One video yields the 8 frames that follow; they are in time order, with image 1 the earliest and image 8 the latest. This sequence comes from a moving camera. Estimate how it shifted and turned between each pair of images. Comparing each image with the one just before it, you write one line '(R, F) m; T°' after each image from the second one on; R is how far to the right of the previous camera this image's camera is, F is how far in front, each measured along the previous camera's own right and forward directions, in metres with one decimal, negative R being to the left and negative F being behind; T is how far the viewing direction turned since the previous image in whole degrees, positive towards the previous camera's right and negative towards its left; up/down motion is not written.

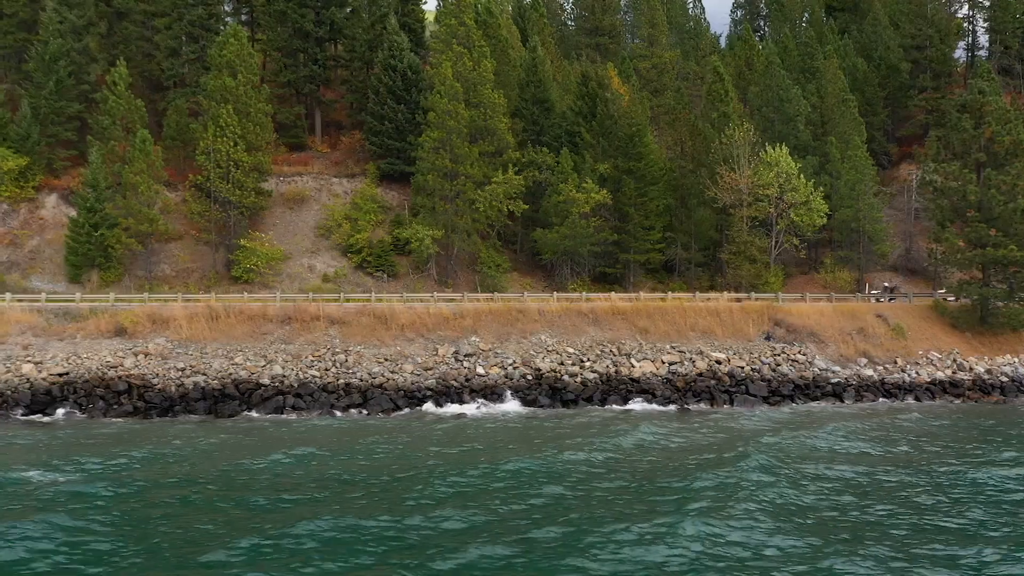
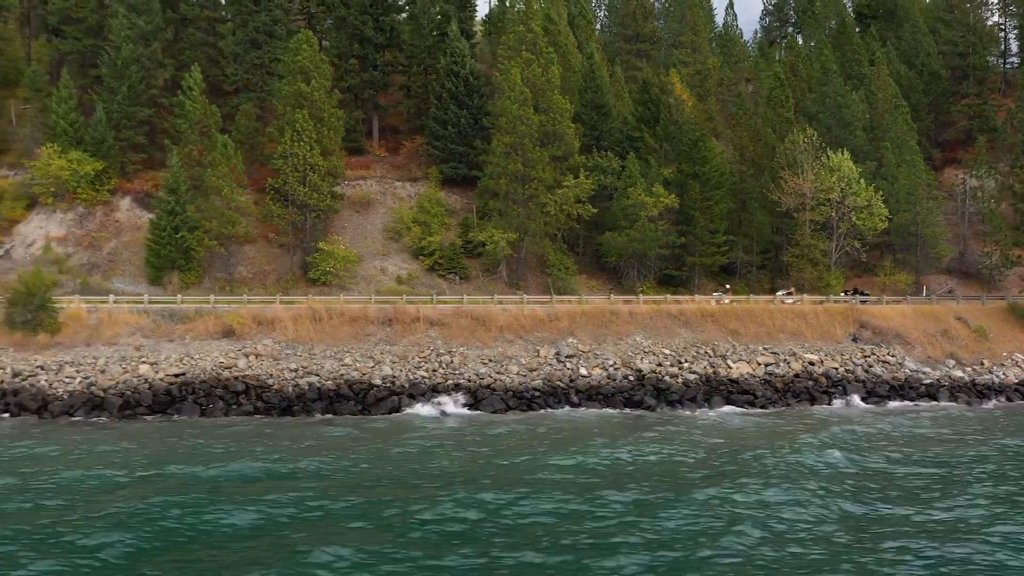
(-8.7, -0.6) m; 0°
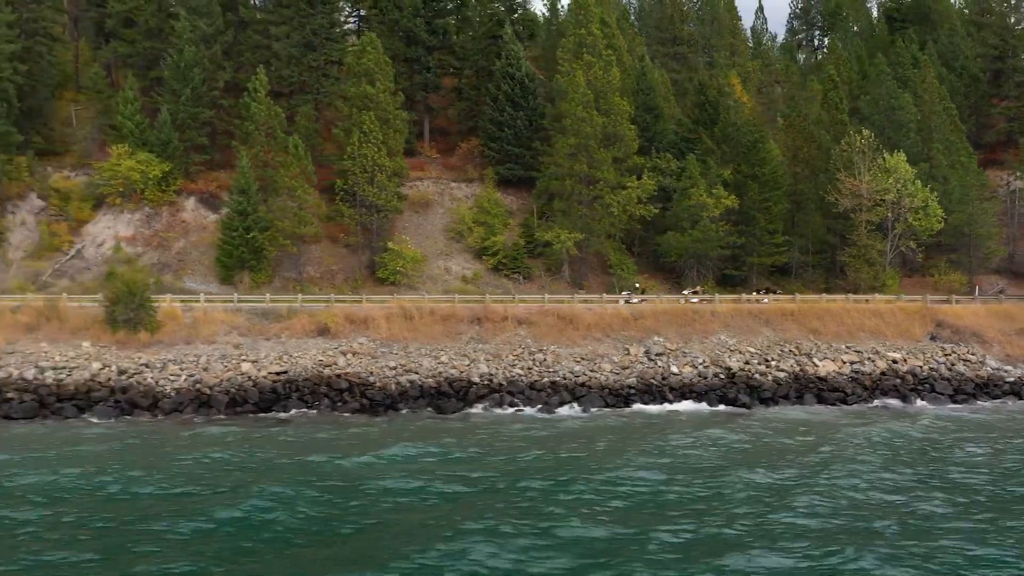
(-8.0, -0.4) m; 0°
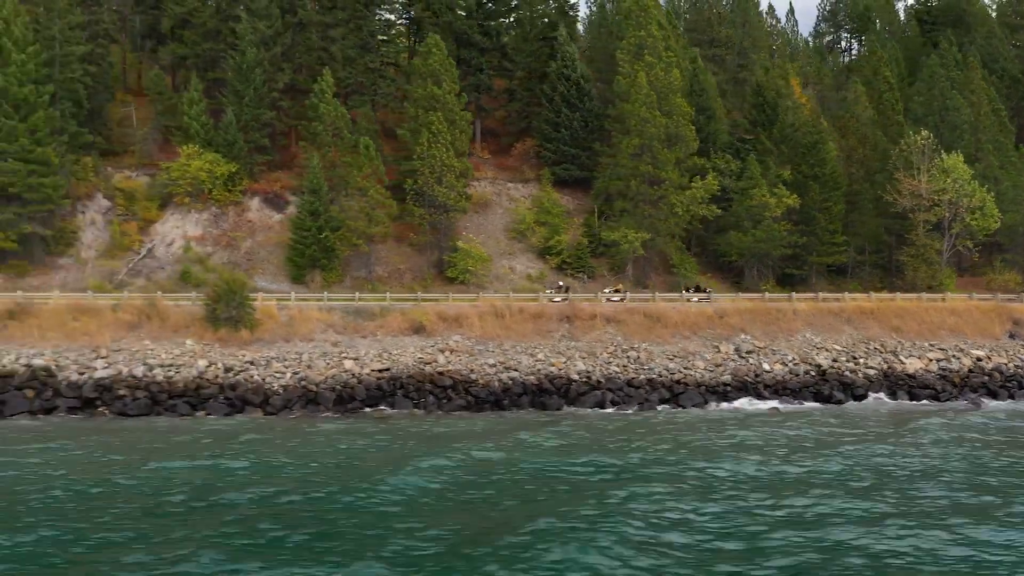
(-8.2, -0.4) m; 0°
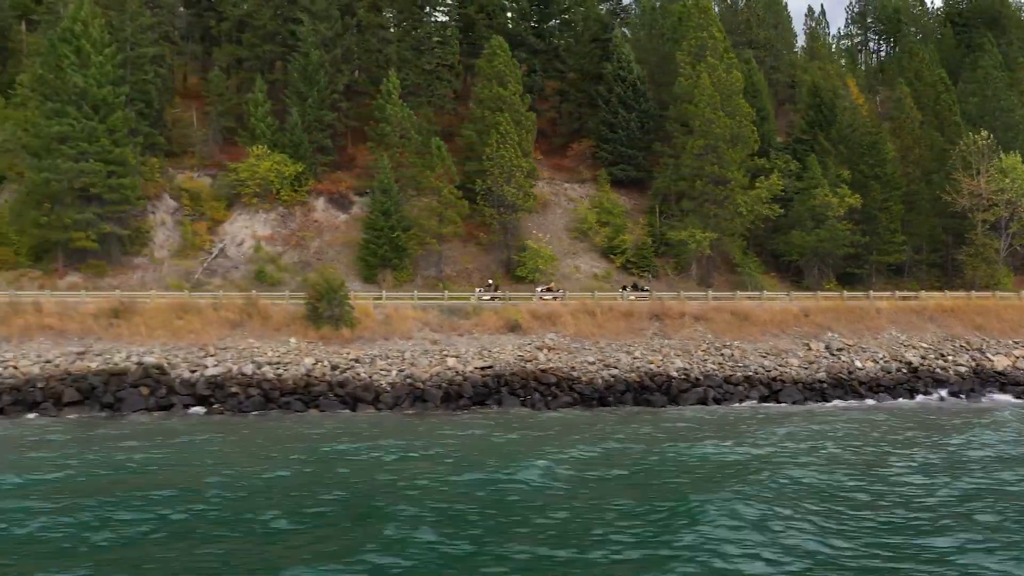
(-8.4, -0.4) m; 0°
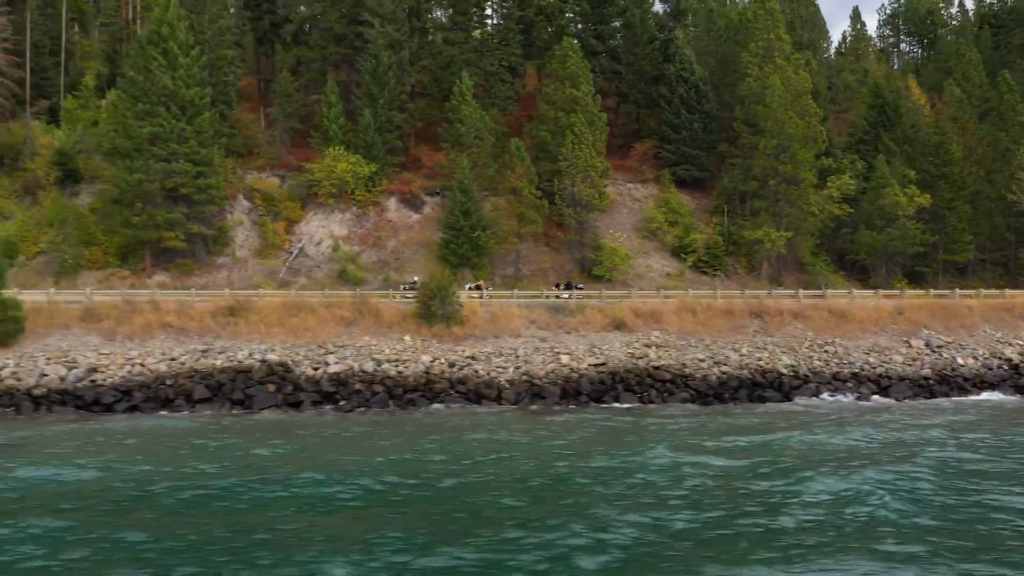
(-9.5, -0.4) m; 0°
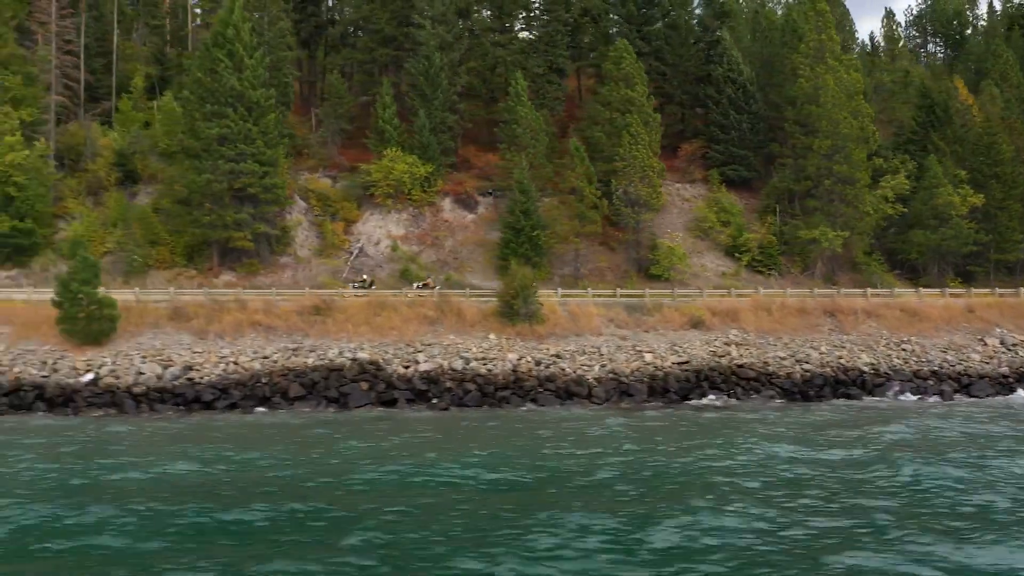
(-7.1, -0.3) m; 0°
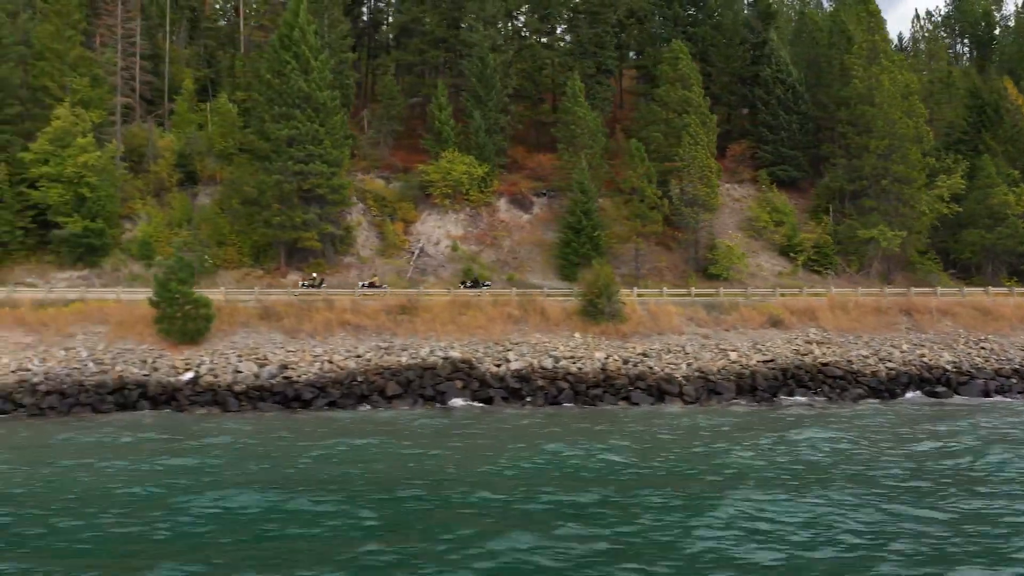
(-7.3, -0.3) m; 0°
